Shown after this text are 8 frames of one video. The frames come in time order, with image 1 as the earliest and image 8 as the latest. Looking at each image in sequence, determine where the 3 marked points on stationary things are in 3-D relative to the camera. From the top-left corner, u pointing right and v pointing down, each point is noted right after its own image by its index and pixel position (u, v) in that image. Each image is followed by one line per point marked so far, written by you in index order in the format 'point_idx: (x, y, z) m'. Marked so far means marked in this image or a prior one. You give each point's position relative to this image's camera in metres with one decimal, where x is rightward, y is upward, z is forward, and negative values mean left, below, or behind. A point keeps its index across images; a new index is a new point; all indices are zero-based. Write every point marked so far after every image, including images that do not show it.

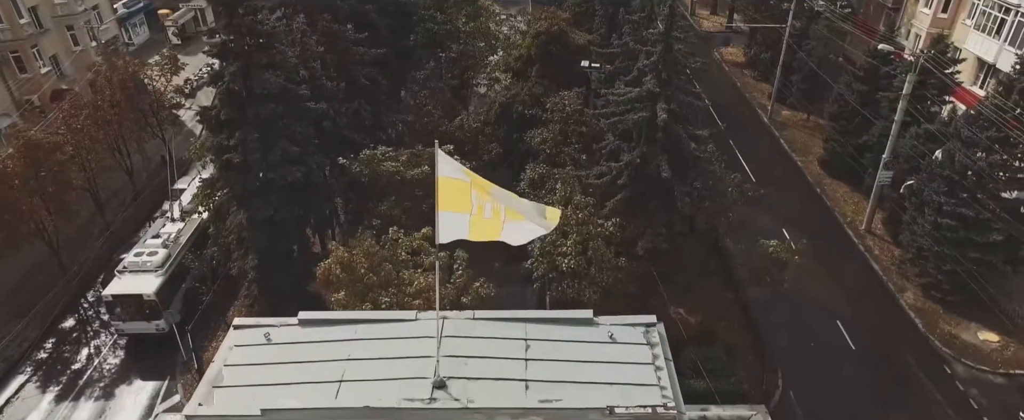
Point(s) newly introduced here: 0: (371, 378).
0: (-2.4, -2.9, +11.5) m
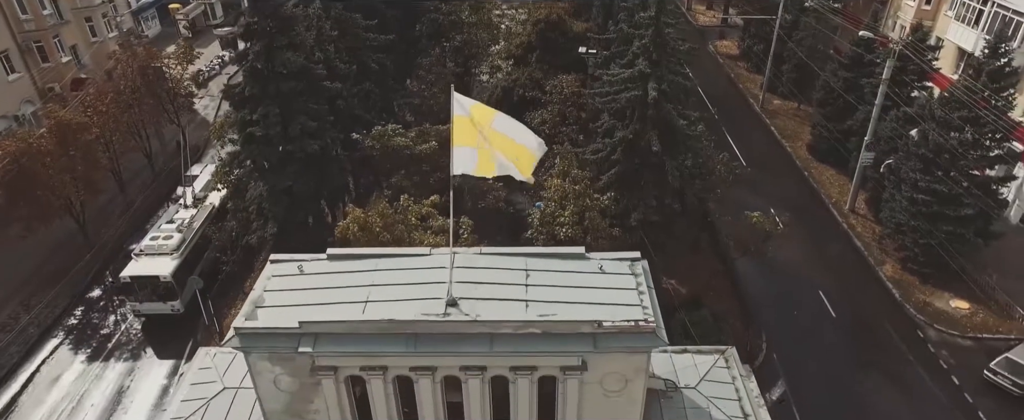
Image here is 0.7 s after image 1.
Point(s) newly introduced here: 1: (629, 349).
0: (-2.3, -1.8, +13.3) m
1: (+2.2, -2.7, +12.9) m
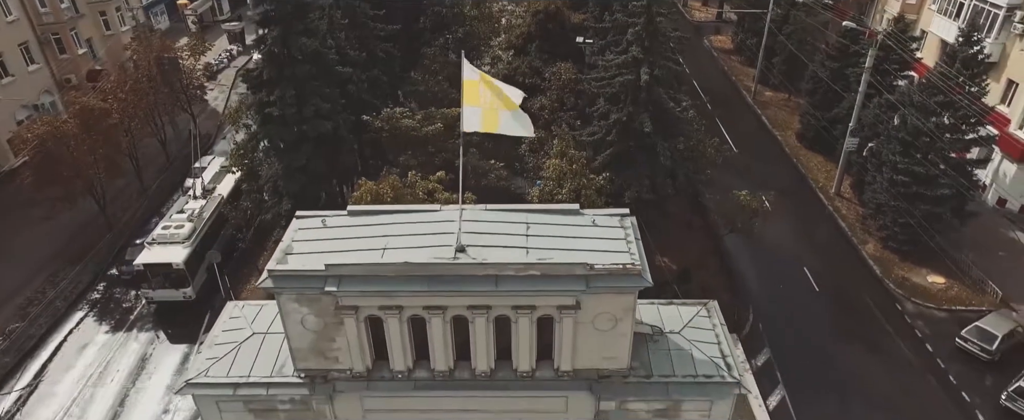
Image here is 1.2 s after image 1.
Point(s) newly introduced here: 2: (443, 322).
0: (-2.3, -0.8, +15.0) m
1: (+2.3, -1.7, +14.6) m
2: (-1.5, -2.5, +15.2) m
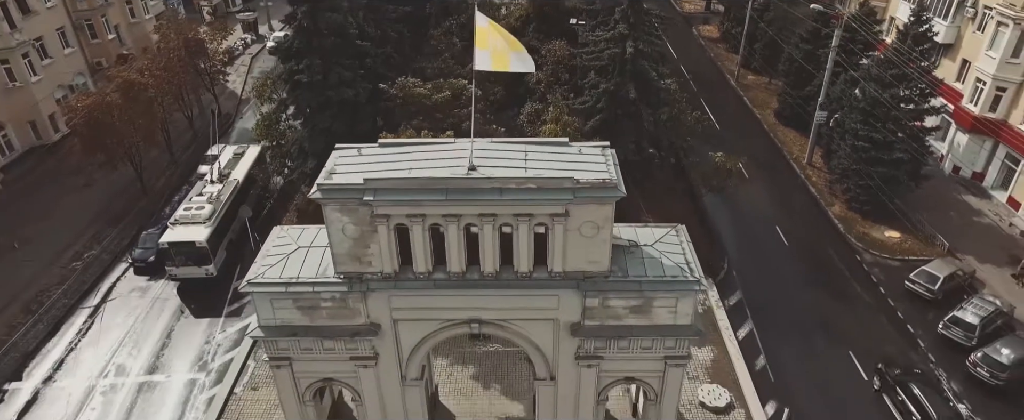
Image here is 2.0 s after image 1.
0: (-2.2, +1.2, +18.6) m
1: (+2.3, +0.3, +18.2) m
2: (-1.4, -0.6, +18.8) m
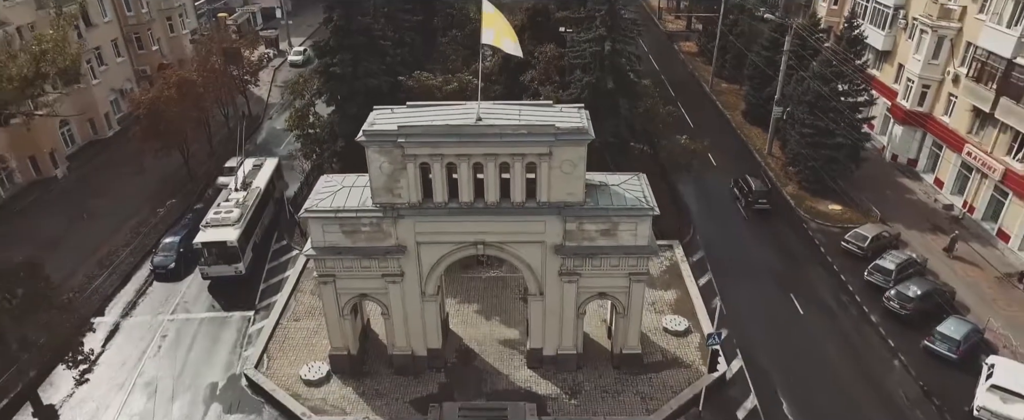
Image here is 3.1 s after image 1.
0: (-2.3, +3.3, +24.6) m
1: (+2.2, +2.4, +24.2) m
2: (-1.6, +1.6, +24.8) m
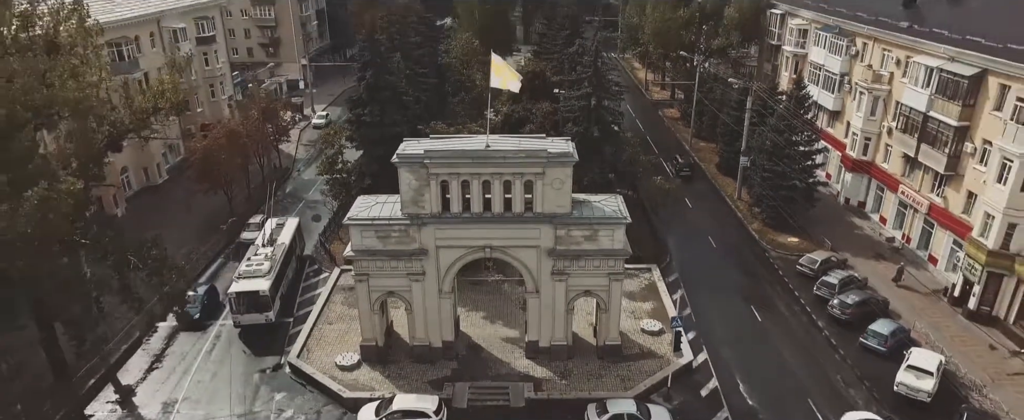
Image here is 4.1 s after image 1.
0: (-2.3, +2.9, +31.5) m
1: (+2.3, +2.1, +30.9) m
2: (-1.5, +1.2, +31.4) m
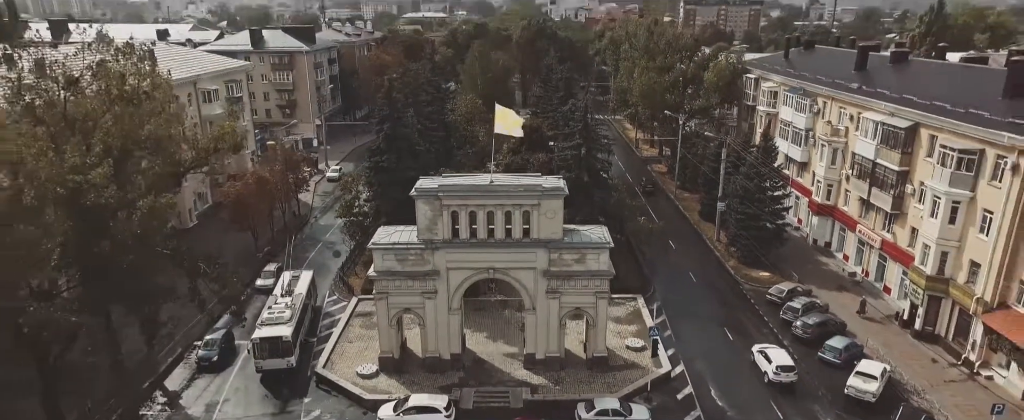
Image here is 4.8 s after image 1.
0: (-2.3, +1.6, +37.3) m
1: (+2.3, +0.8, +36.7) m
2: (-1.5, -0.2, +37.1) m
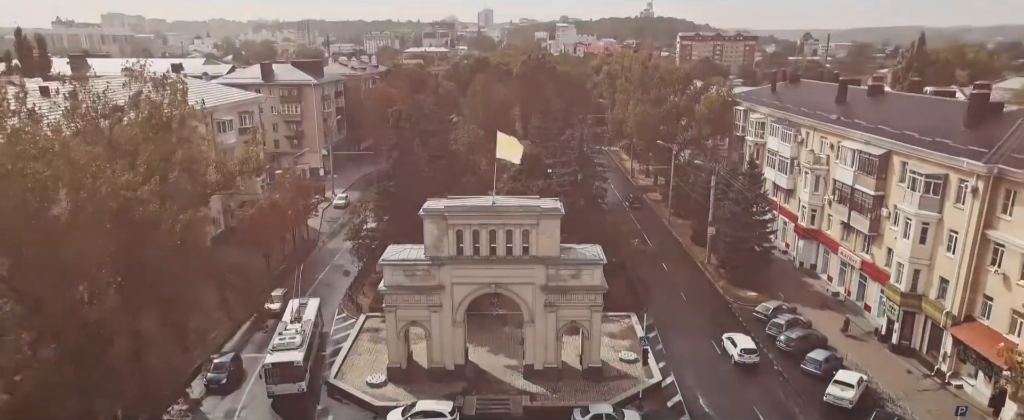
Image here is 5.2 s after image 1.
0: (-2.2, +0.4, +40.3) m
1: (+2.3, -0.3, +39.7) m
2: (-1.4, -1.3, +40.0) m
